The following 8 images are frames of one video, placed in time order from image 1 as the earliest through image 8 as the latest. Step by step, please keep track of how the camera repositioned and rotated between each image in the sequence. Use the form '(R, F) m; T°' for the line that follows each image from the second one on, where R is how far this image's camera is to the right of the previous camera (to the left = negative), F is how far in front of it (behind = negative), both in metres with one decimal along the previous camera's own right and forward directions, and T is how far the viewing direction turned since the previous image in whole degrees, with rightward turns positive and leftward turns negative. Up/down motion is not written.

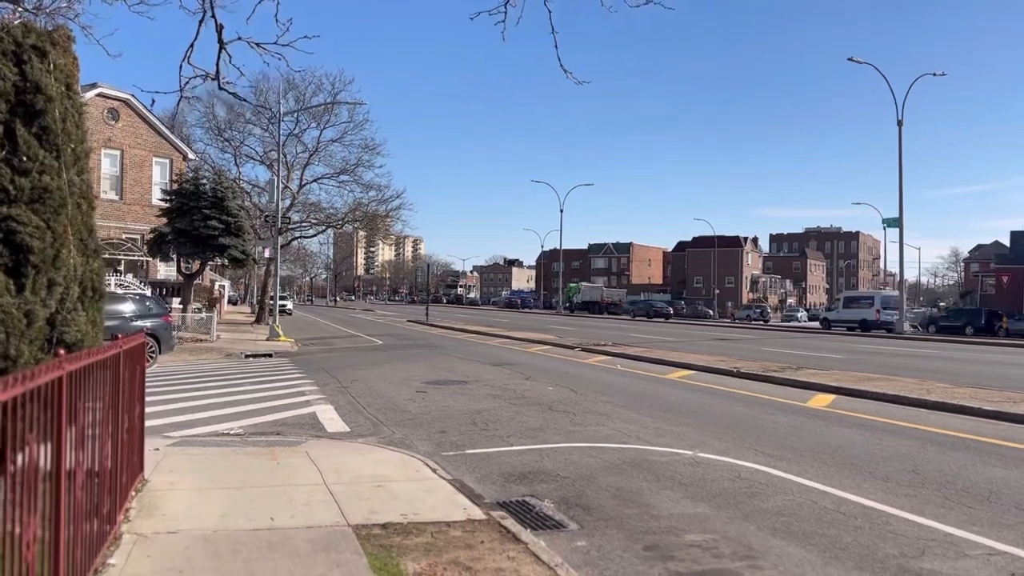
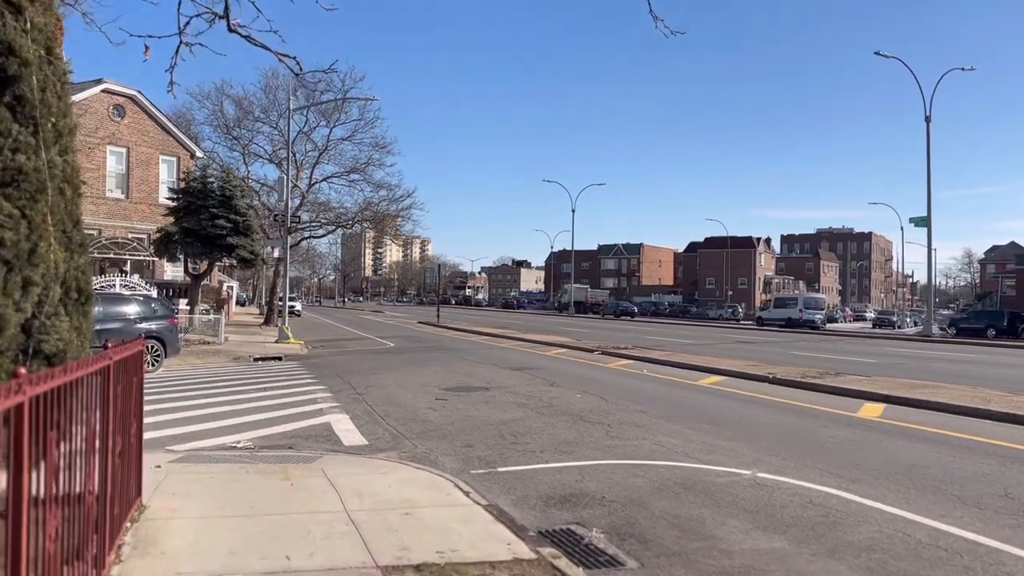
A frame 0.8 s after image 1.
(-0.3, +0.8) m; -1°
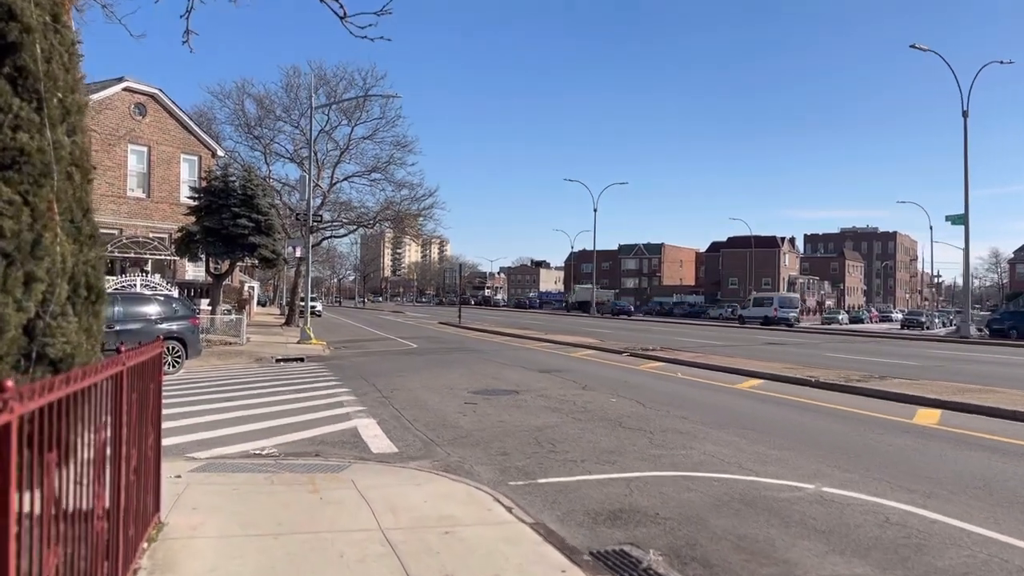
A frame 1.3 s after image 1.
(-0.2, +0.5) m; -1°
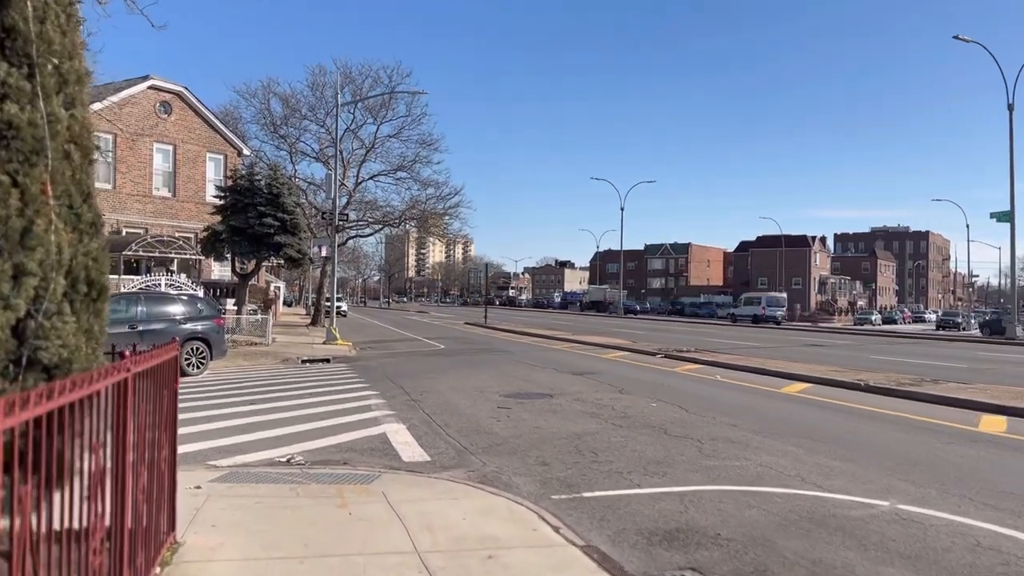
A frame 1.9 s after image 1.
(-0.2, +0.5) m; -2°
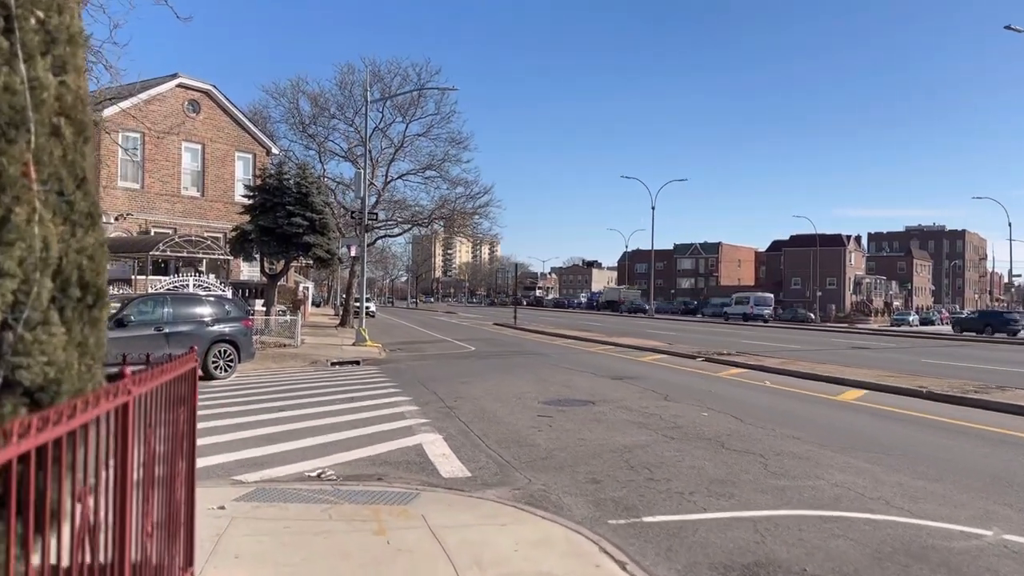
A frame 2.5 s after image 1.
(-0.2, +0.6) m; -2°
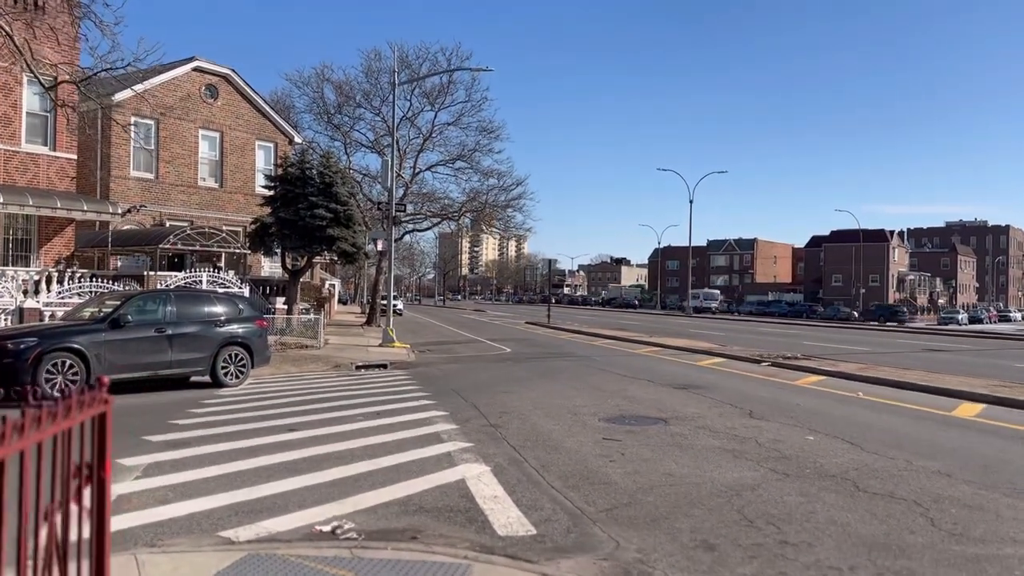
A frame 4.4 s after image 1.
(-0.4, +1.9) m; -2°
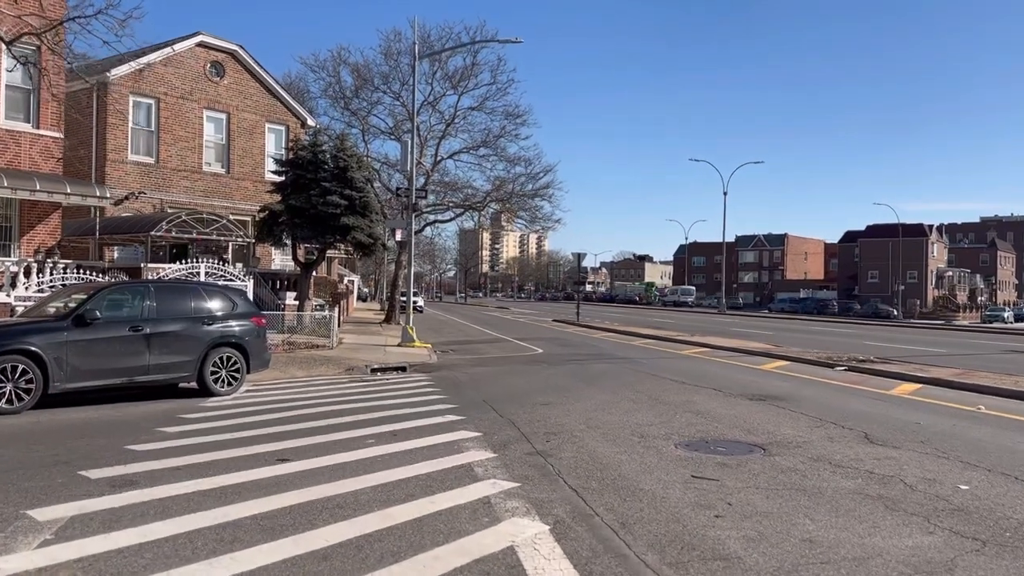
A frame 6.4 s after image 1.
(-0.3, +2.2) m; -1°
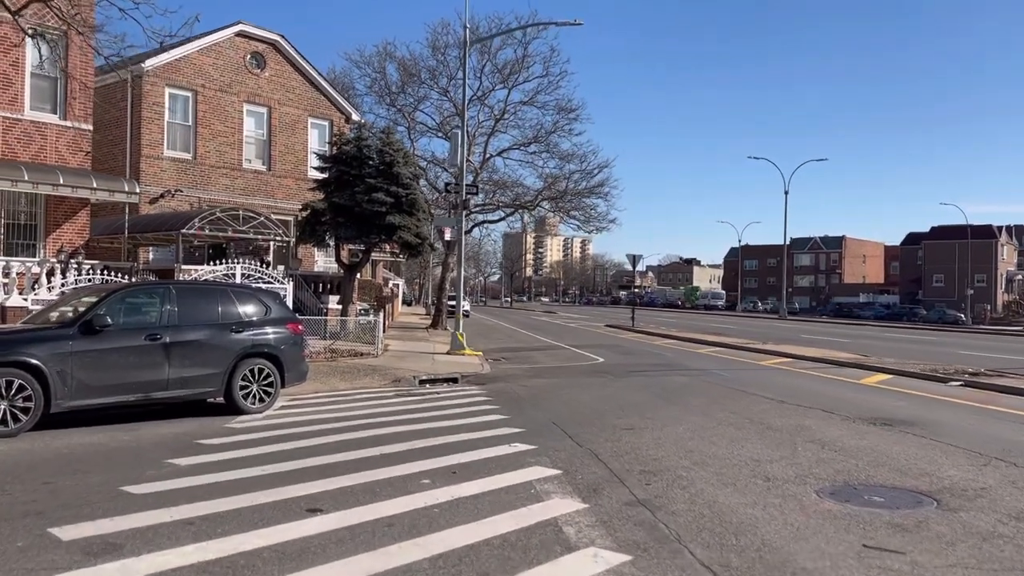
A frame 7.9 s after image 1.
(-0.4, +1.6) m; -3°
